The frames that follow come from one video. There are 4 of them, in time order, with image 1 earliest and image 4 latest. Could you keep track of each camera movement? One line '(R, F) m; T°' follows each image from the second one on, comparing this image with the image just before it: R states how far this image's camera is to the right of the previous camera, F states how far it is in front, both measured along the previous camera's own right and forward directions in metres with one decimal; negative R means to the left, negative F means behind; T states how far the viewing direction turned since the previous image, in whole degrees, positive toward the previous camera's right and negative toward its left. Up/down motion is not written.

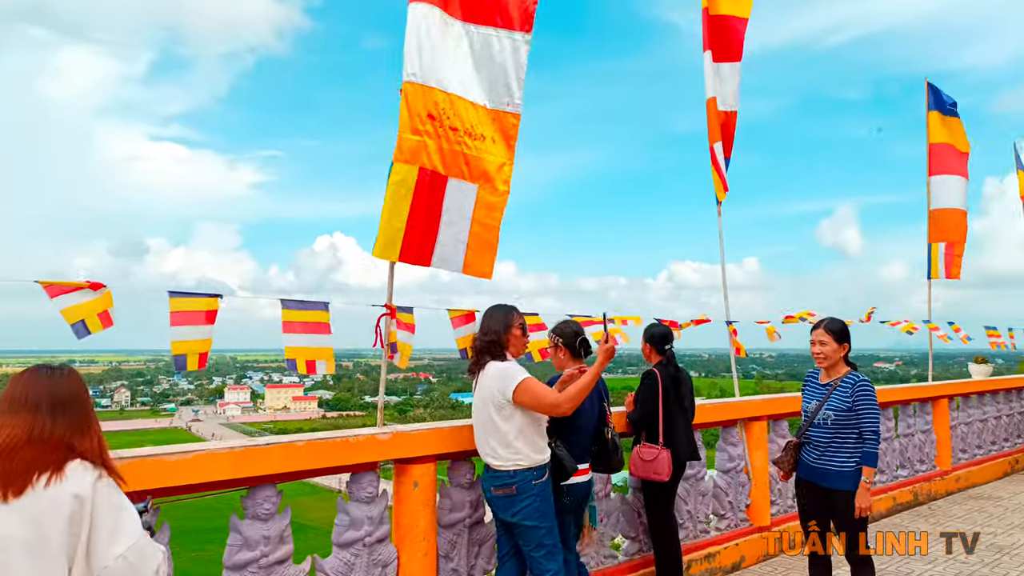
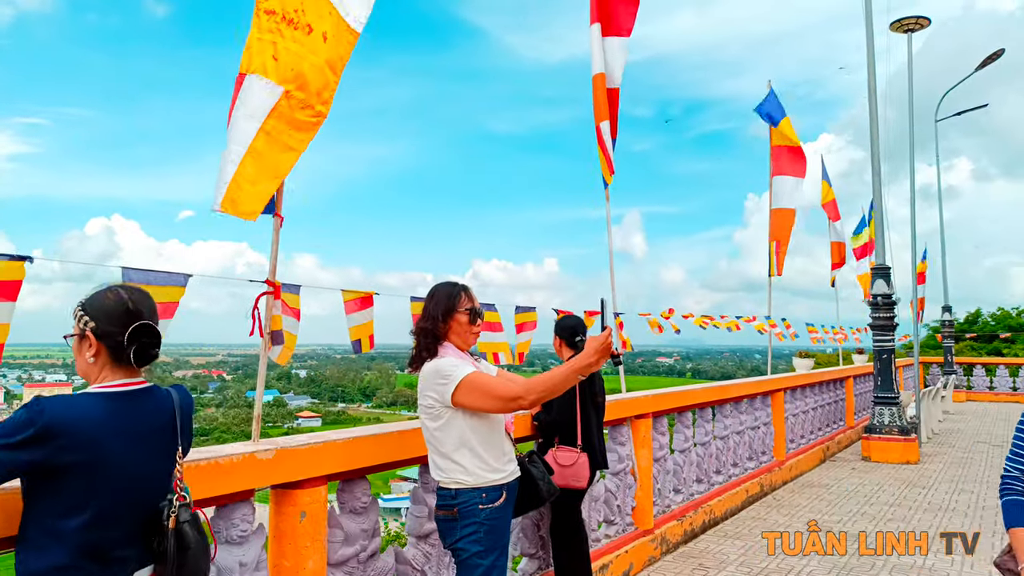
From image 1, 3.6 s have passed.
(-0.2, +0.5) m; +7°
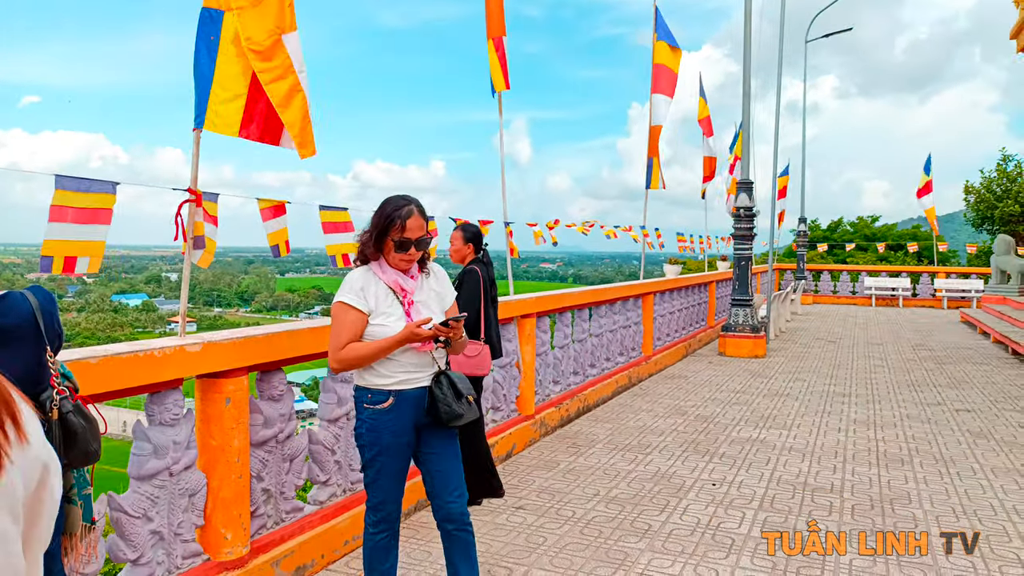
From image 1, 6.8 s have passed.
(-0.2, -0.8) m; +9°
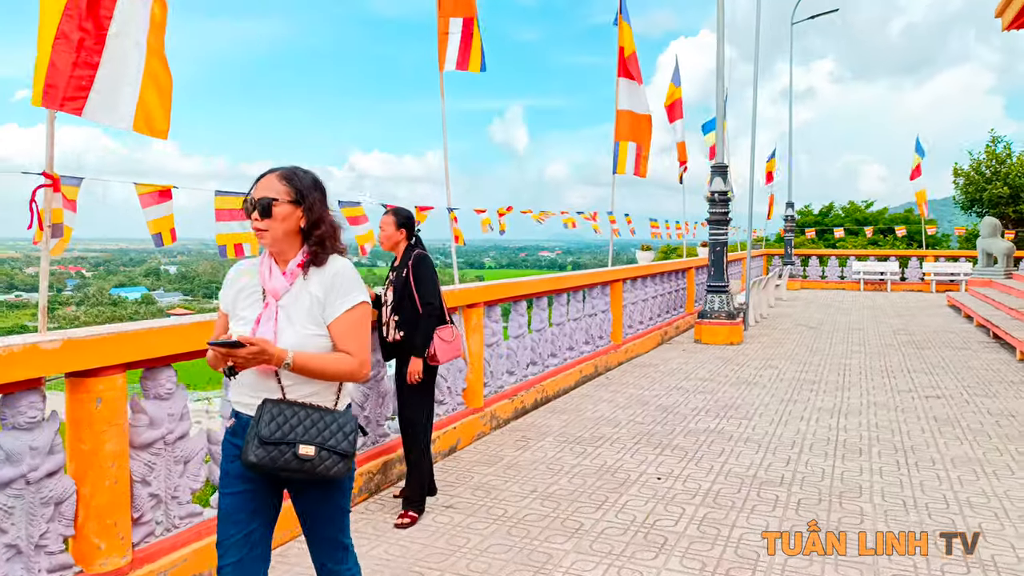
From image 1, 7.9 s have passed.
(+0.9, +0.4) m; 0°
